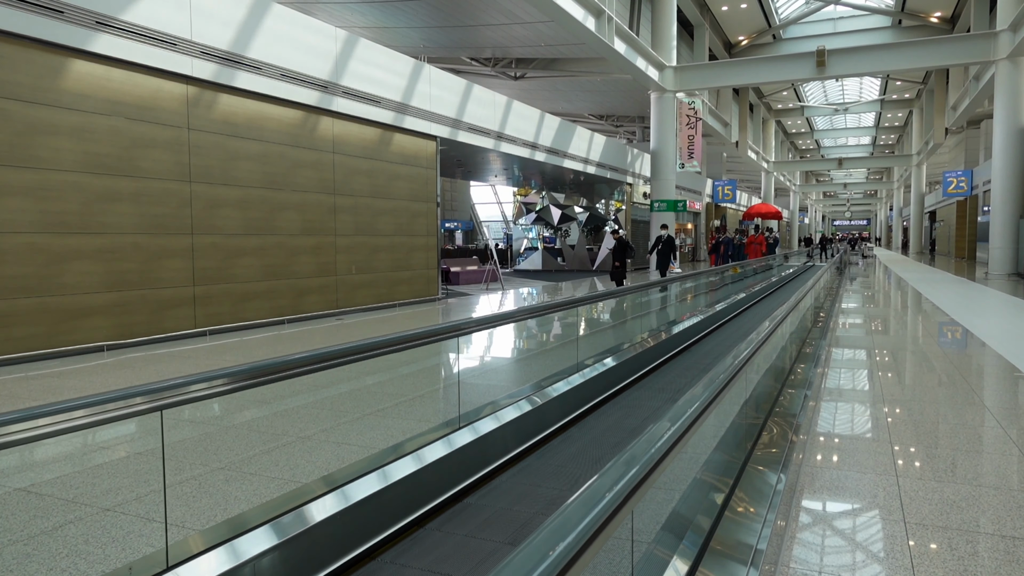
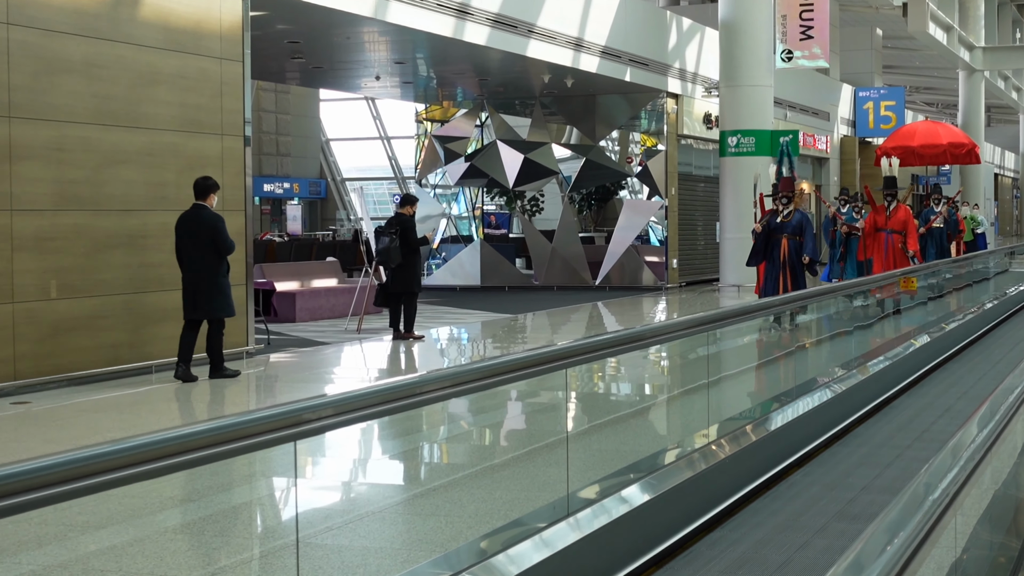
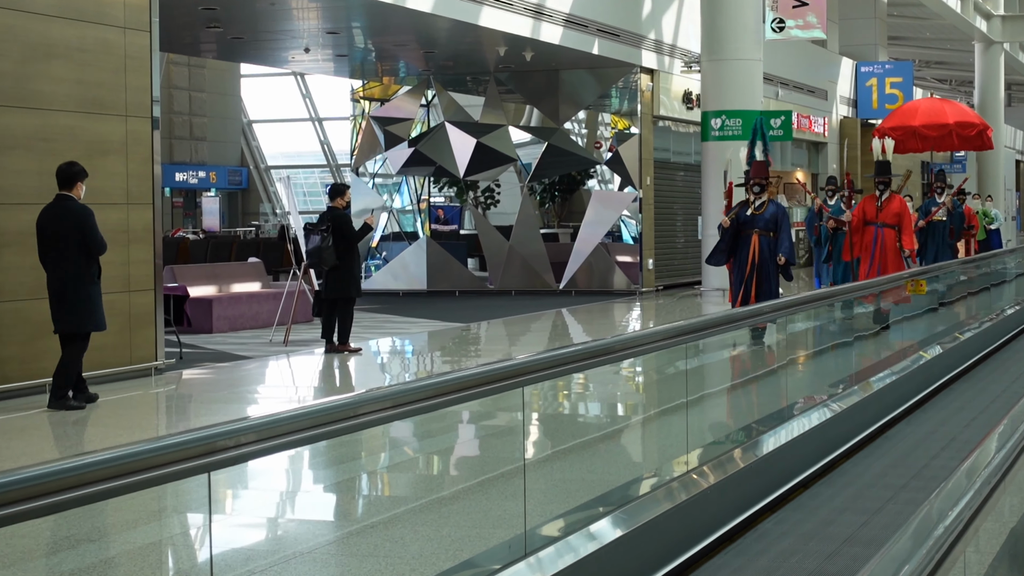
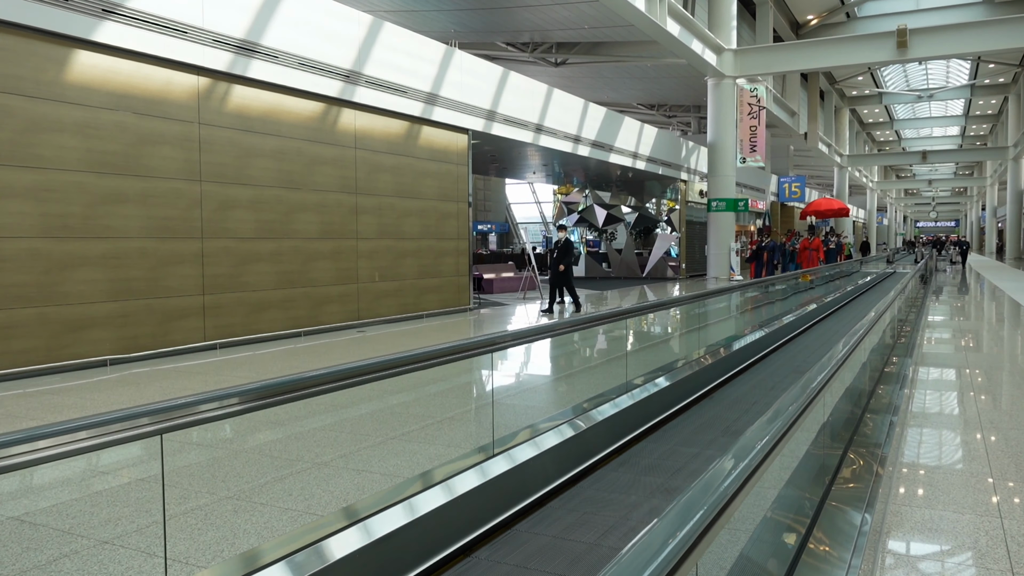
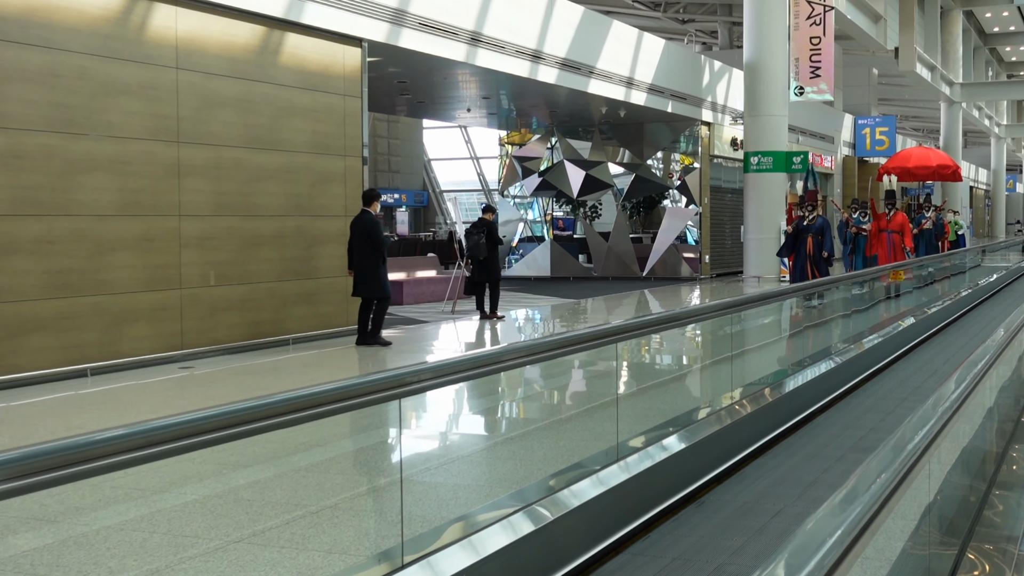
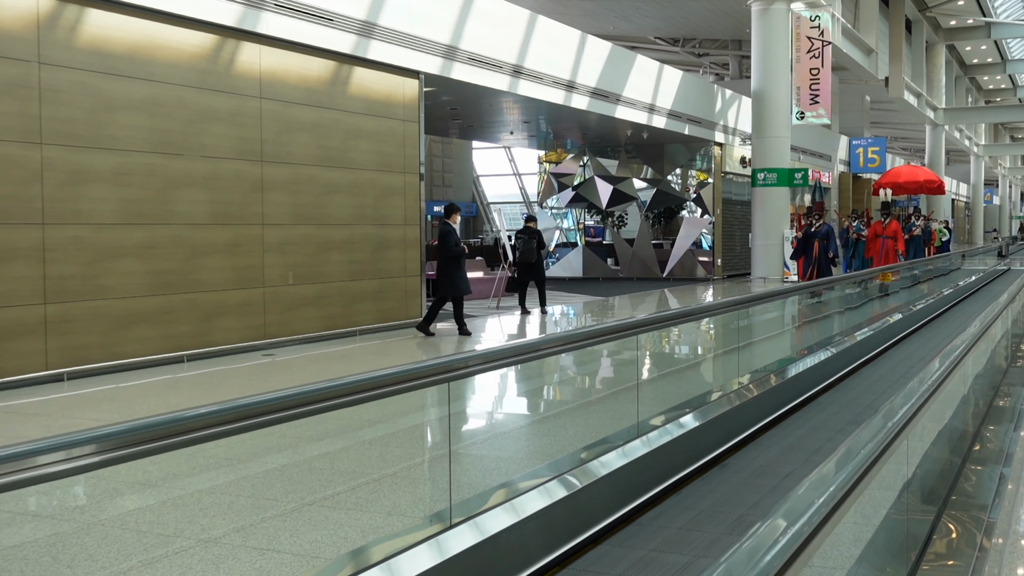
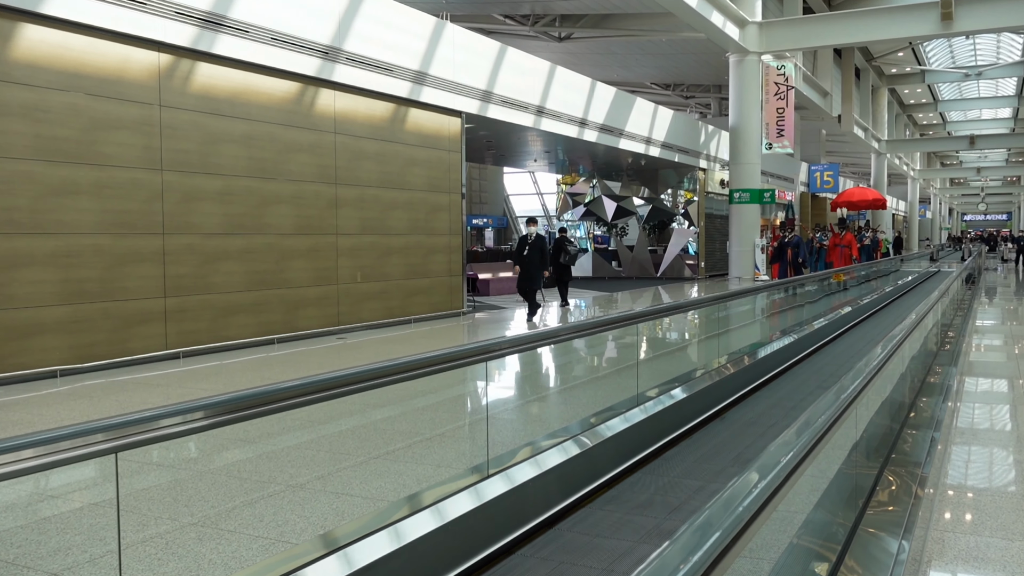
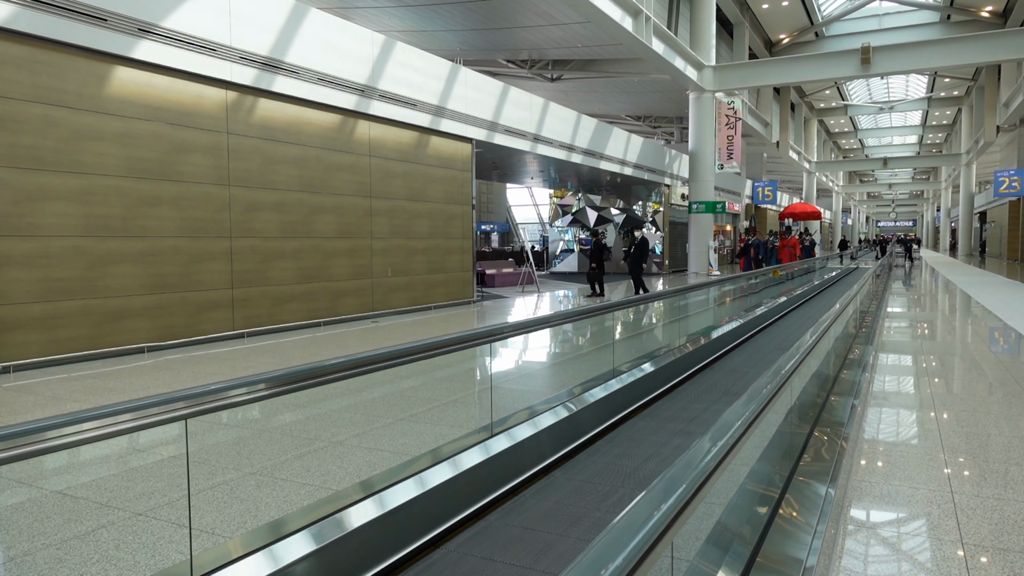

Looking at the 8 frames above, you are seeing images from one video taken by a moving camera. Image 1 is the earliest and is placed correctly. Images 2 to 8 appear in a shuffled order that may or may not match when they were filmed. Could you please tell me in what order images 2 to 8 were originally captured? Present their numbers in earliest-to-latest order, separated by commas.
8, 4, 7, 6, 5, 2, 3
